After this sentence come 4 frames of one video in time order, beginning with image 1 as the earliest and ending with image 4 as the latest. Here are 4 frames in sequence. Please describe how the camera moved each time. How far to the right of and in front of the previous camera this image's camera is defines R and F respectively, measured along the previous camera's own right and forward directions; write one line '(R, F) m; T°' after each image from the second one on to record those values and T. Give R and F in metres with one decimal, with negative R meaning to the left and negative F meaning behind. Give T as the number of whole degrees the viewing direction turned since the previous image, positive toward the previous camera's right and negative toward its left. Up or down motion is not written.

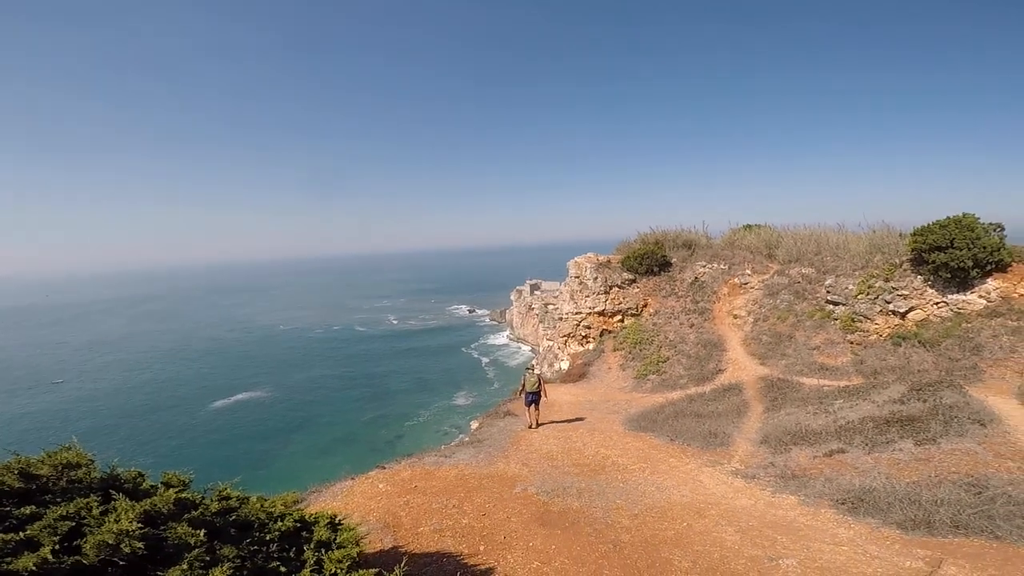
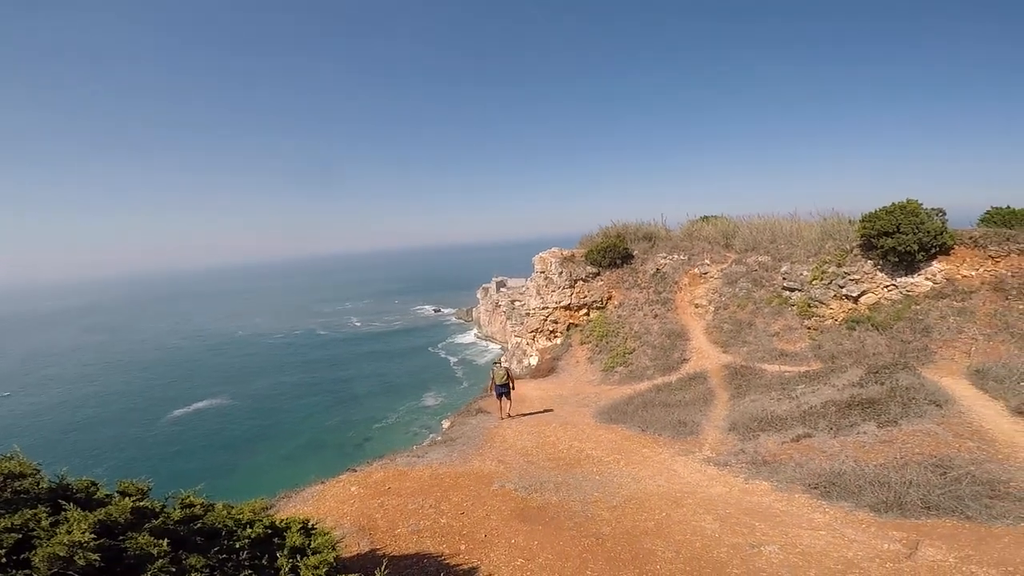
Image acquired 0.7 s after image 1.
(-0.1, +0.3) m; +4°
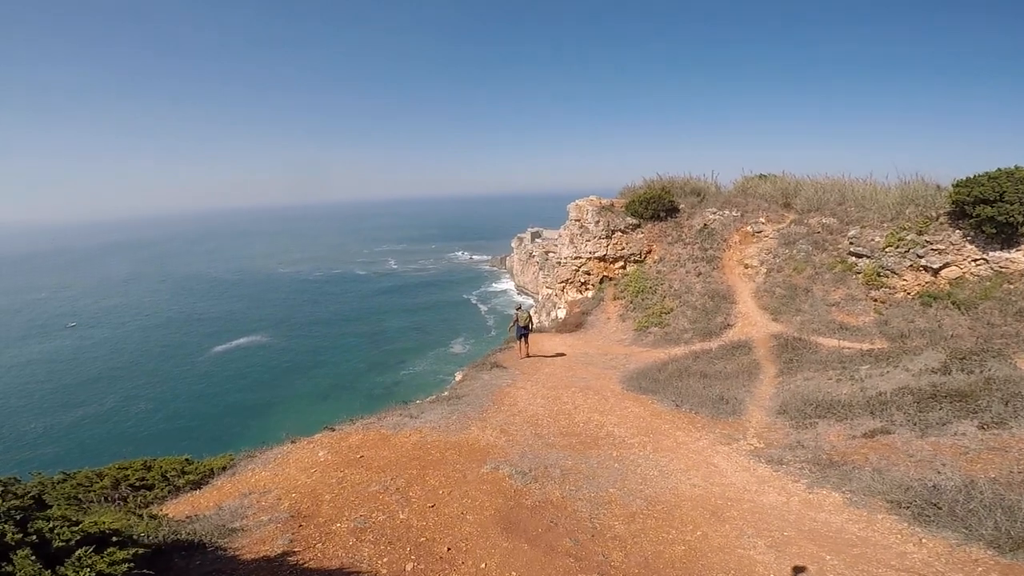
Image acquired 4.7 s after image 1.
(+0.4, +2.0) m; -4°
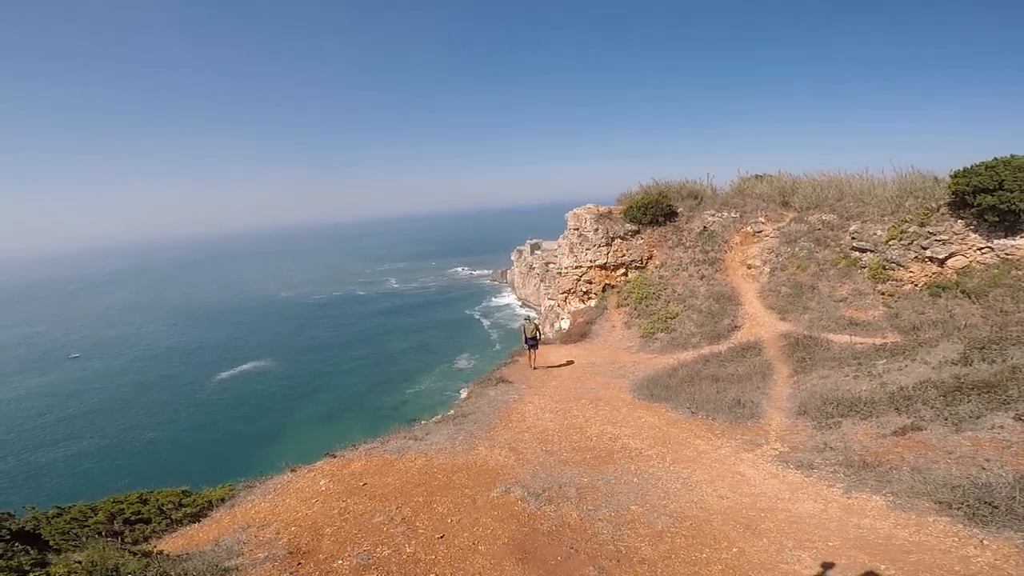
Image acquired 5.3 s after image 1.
(0.0, +0.4) m; 0°
